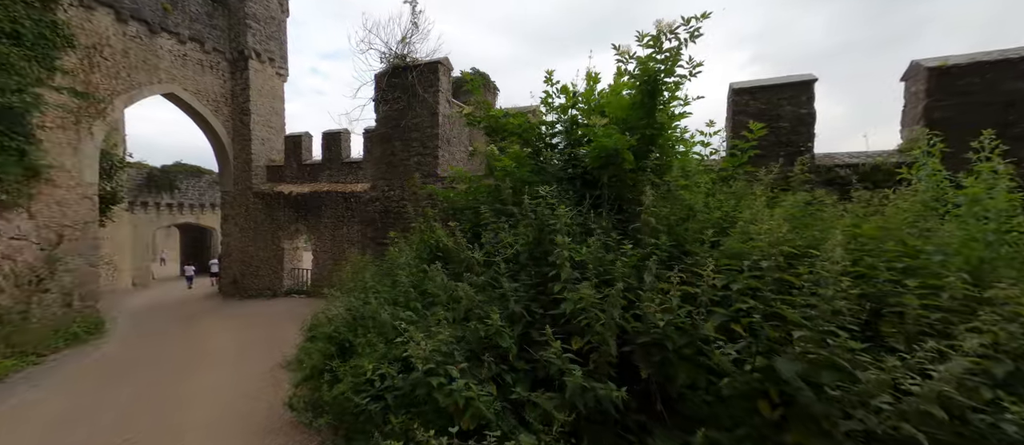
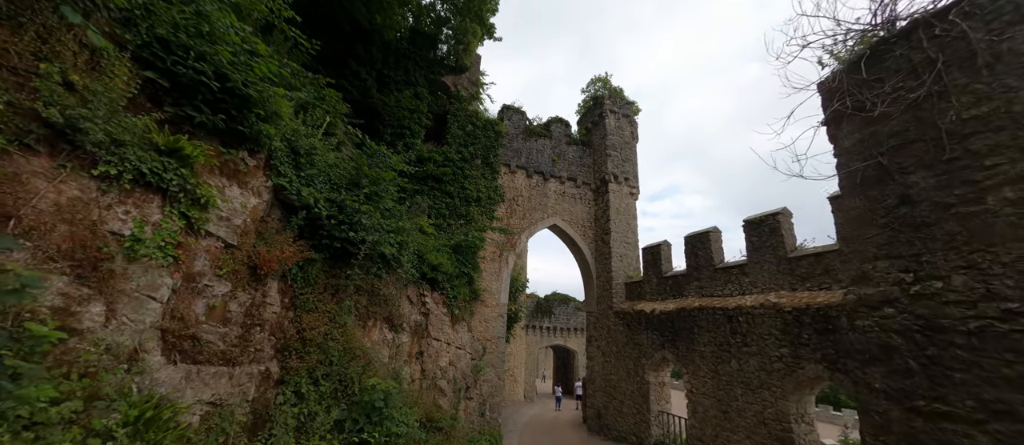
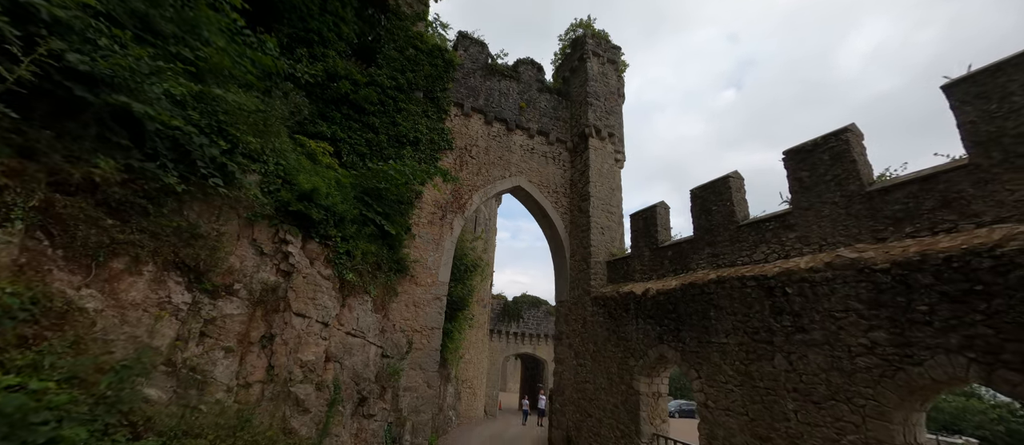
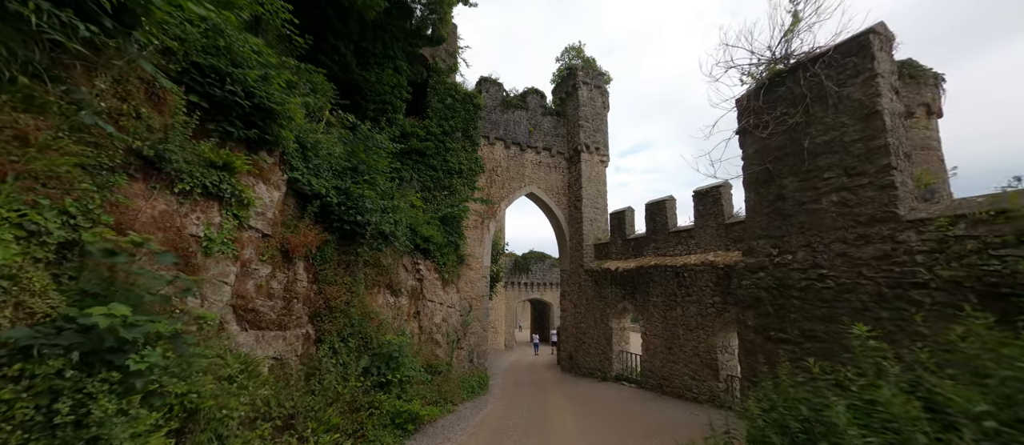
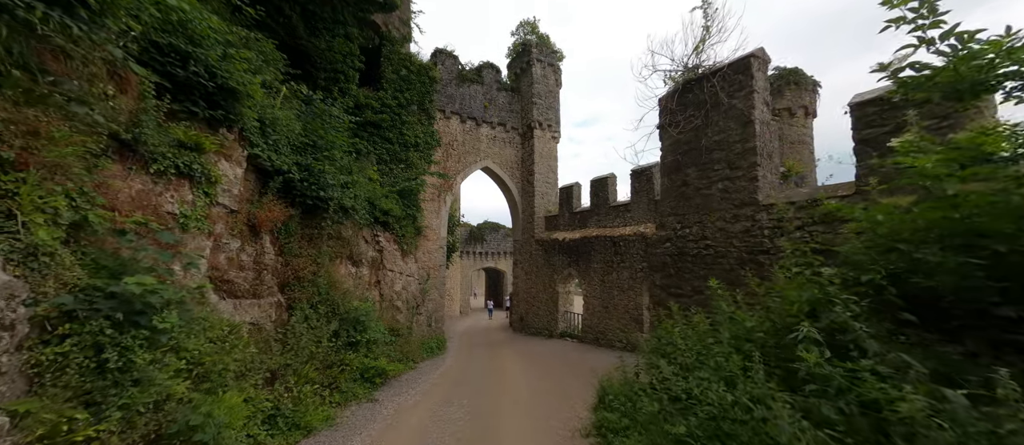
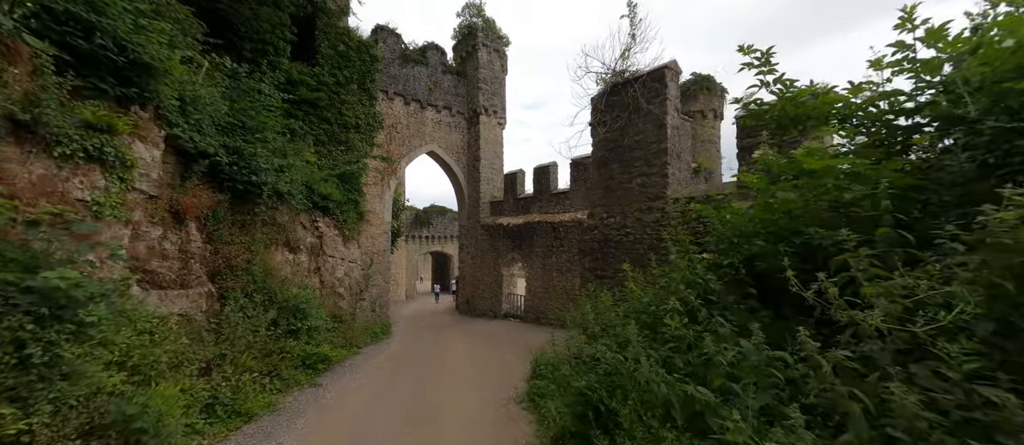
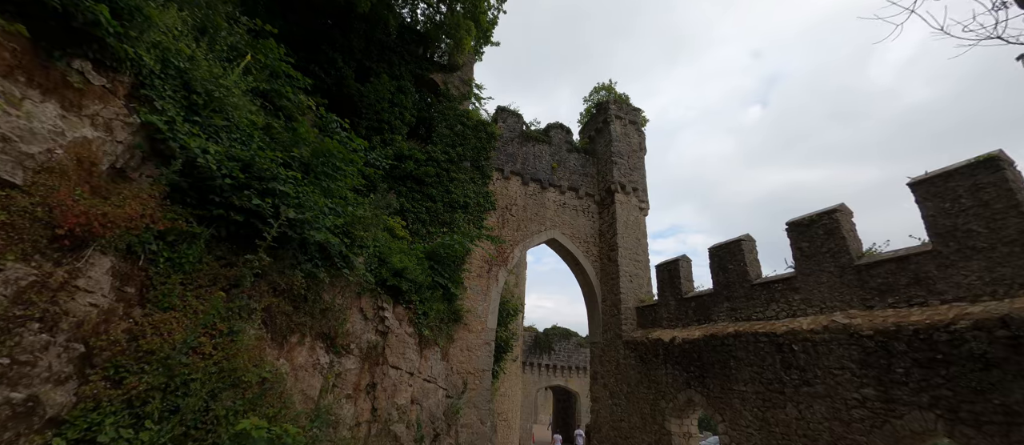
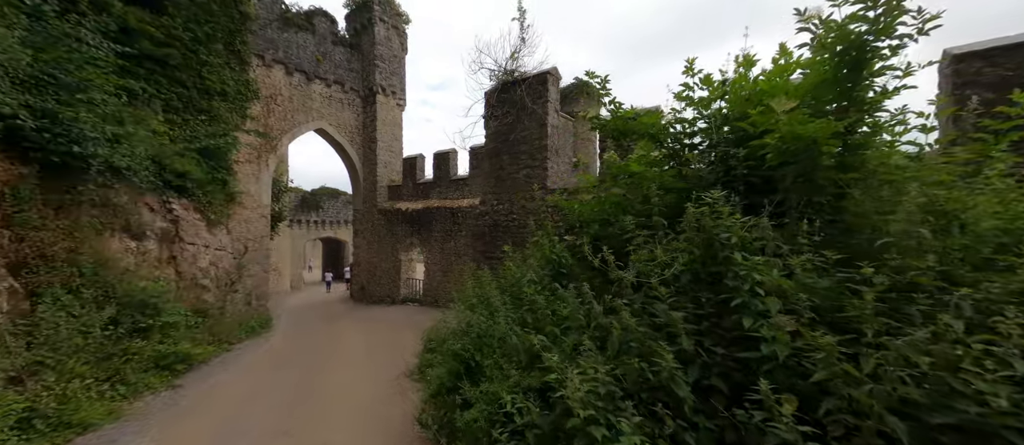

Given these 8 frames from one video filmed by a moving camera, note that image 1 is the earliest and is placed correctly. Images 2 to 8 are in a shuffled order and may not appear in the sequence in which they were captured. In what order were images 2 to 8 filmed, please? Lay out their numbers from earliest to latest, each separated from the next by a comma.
8, 6, 5, 4, 2, 7, 3
